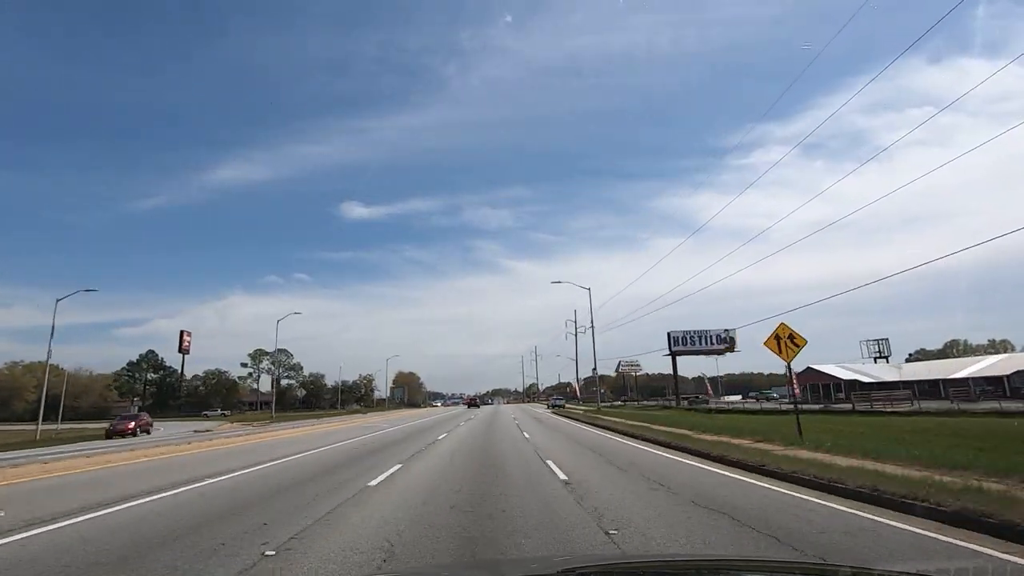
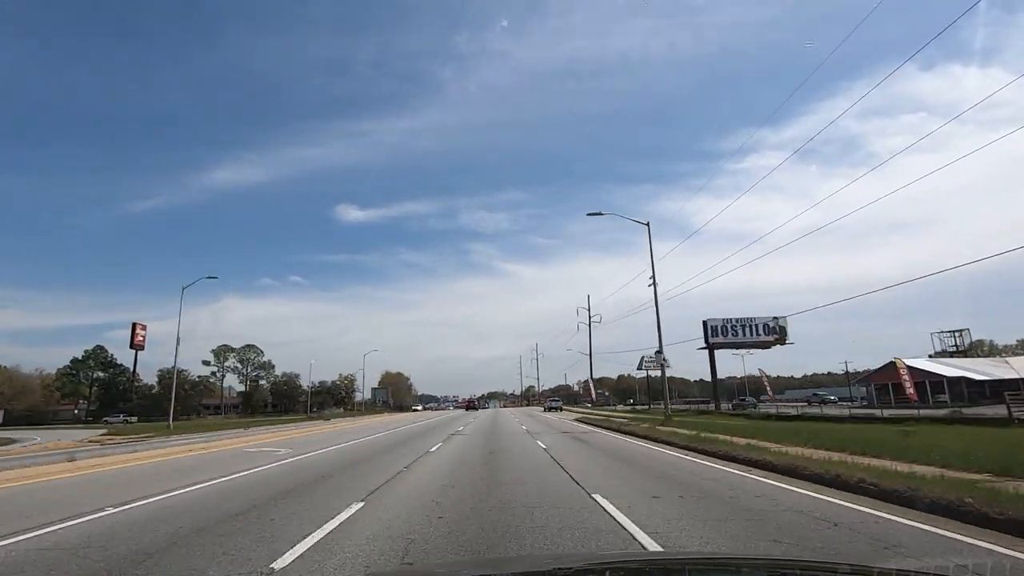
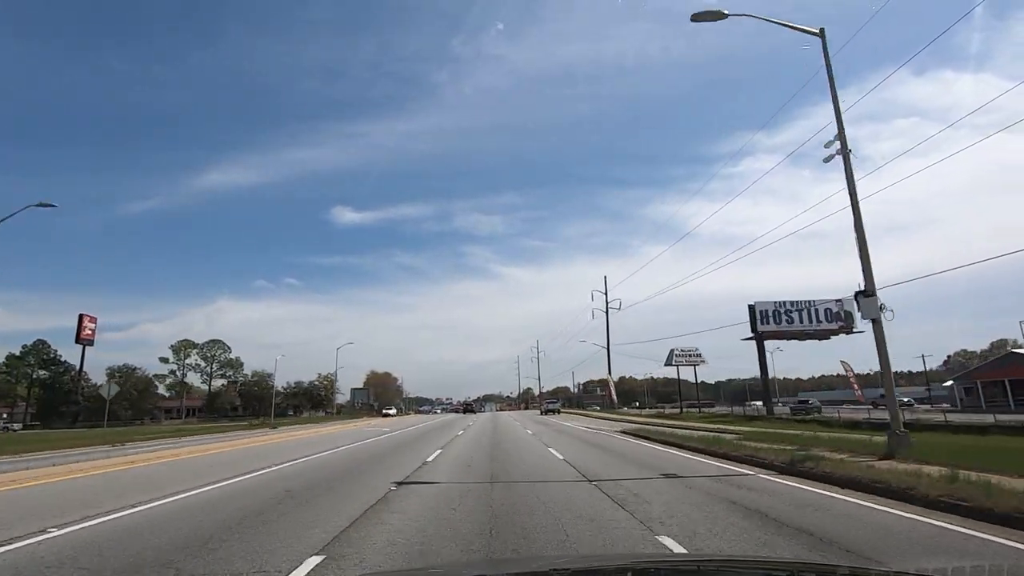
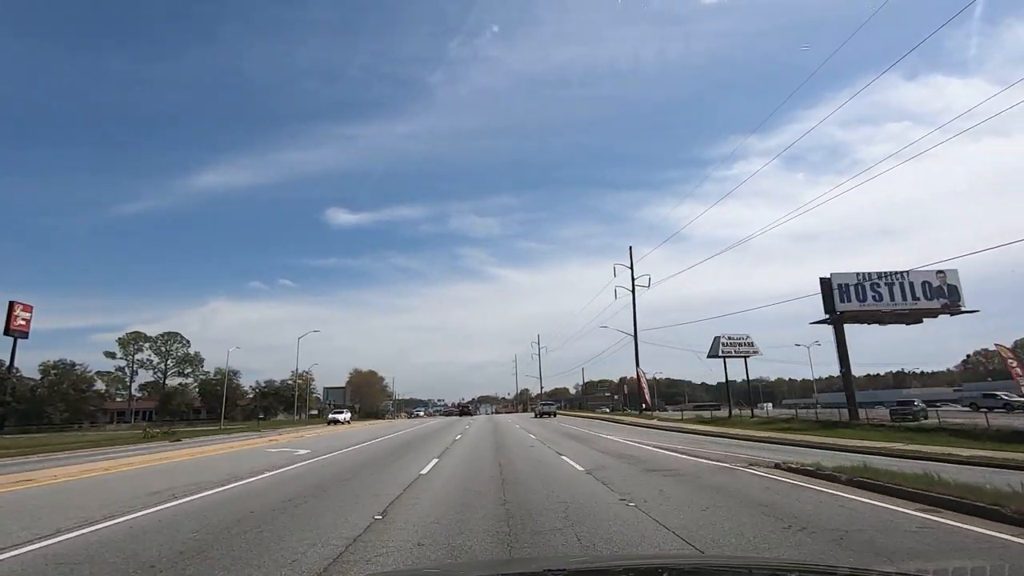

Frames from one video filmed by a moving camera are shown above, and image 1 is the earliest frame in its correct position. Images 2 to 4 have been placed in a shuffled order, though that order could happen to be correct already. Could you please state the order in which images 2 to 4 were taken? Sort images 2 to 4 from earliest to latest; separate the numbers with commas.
2, 3, 4
